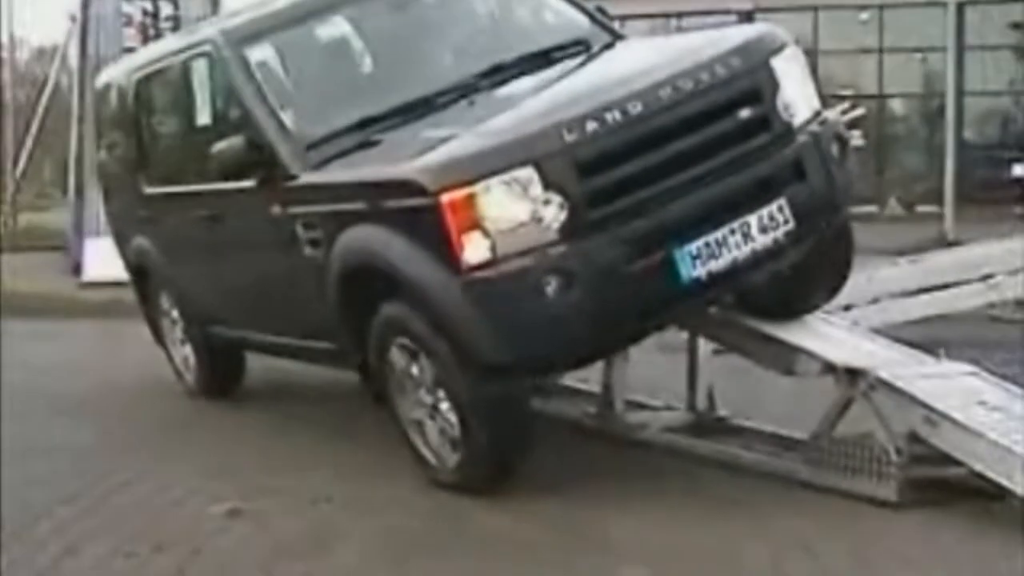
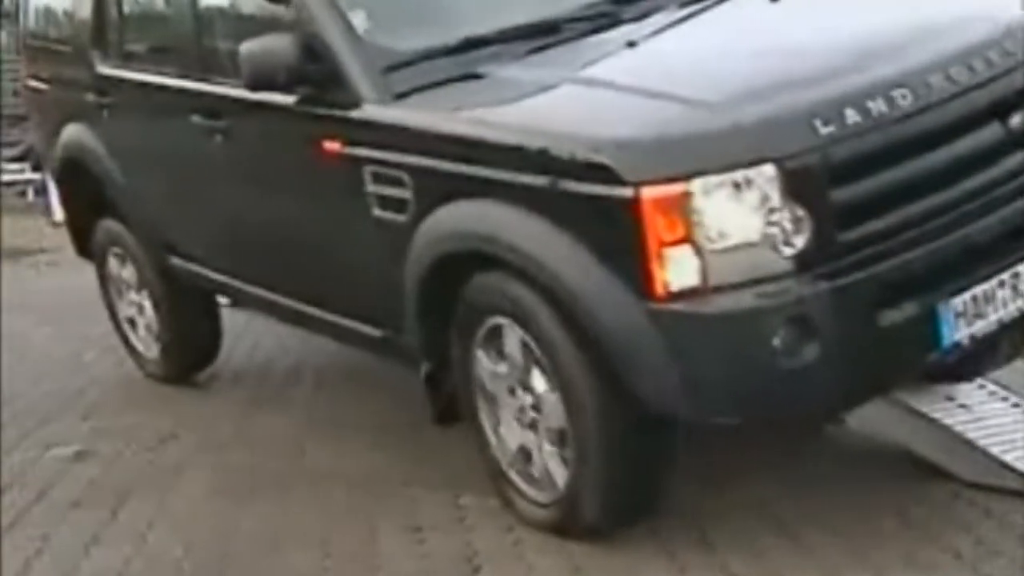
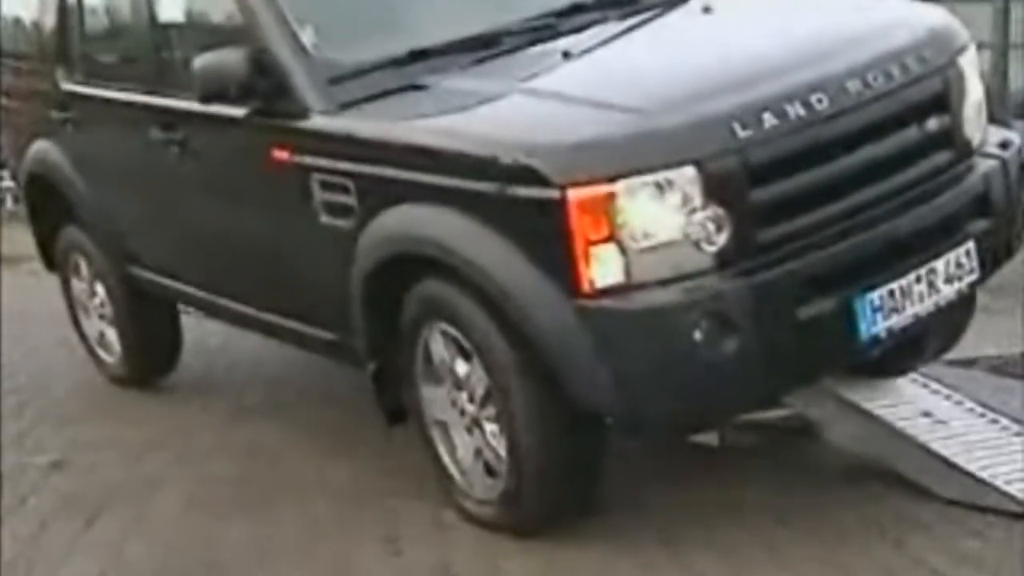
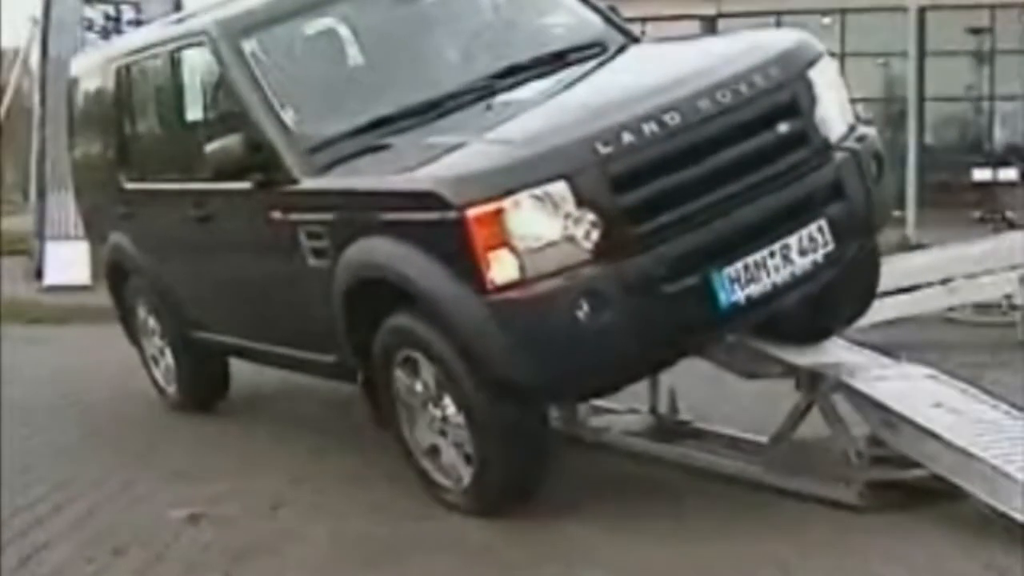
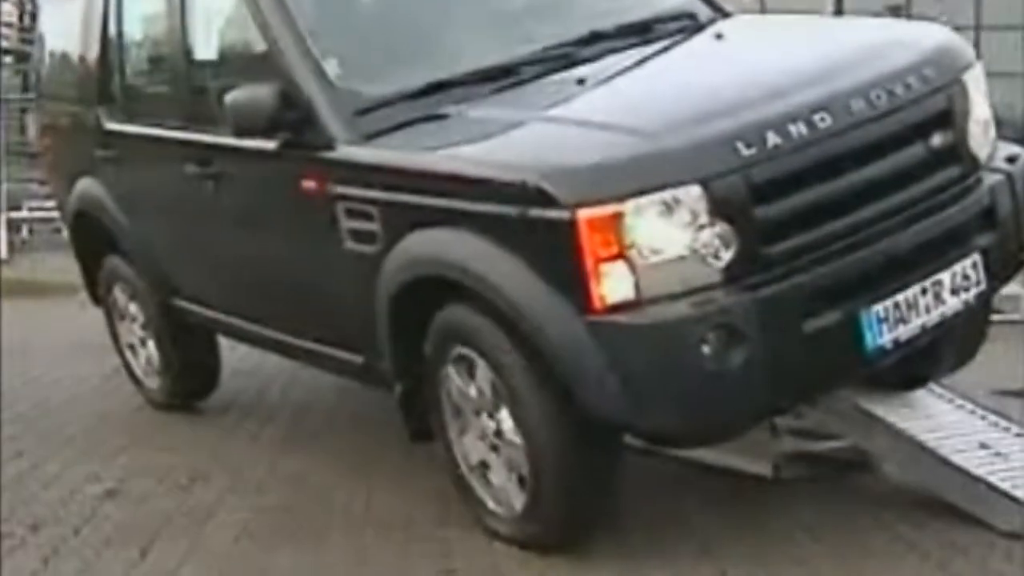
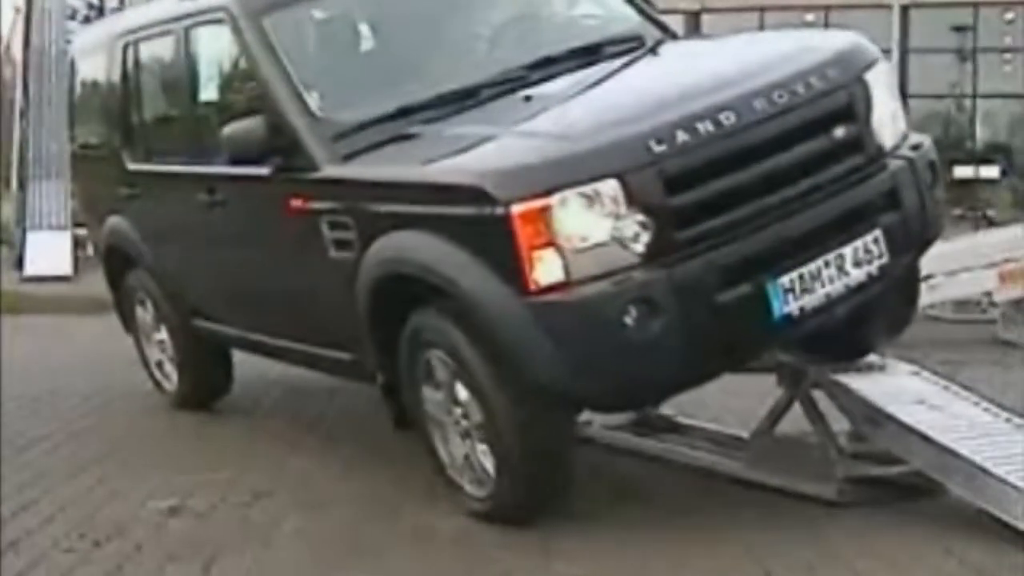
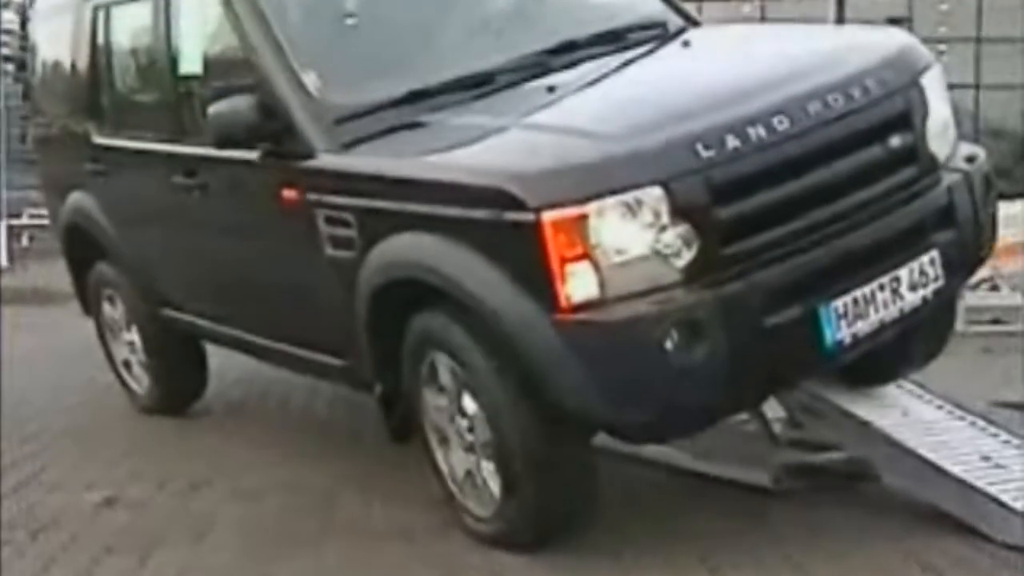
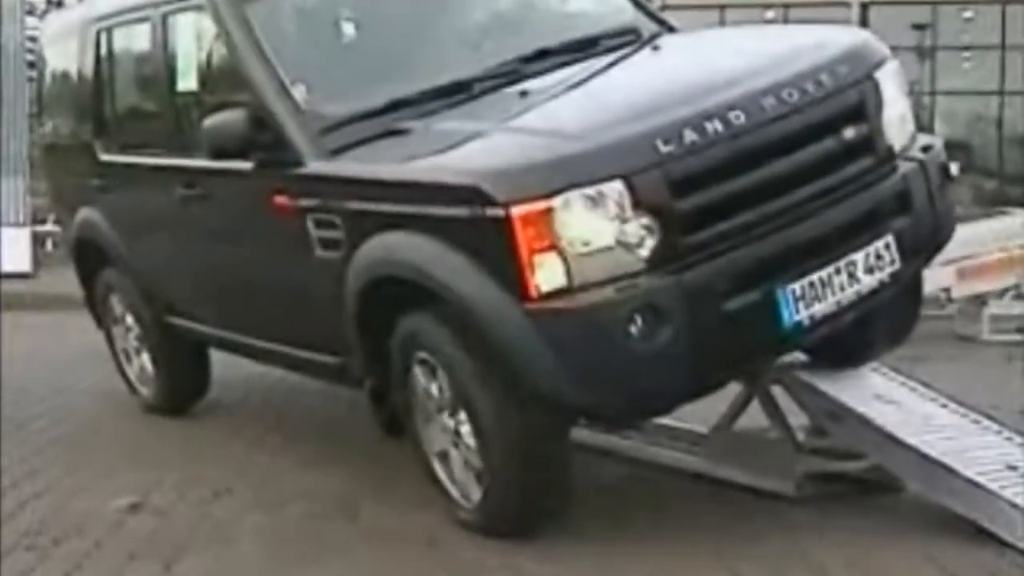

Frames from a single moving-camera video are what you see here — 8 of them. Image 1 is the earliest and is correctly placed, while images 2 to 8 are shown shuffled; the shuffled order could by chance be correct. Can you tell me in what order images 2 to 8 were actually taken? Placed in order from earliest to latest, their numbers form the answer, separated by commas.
4, 6, 8, 7, 5, 3, 2
